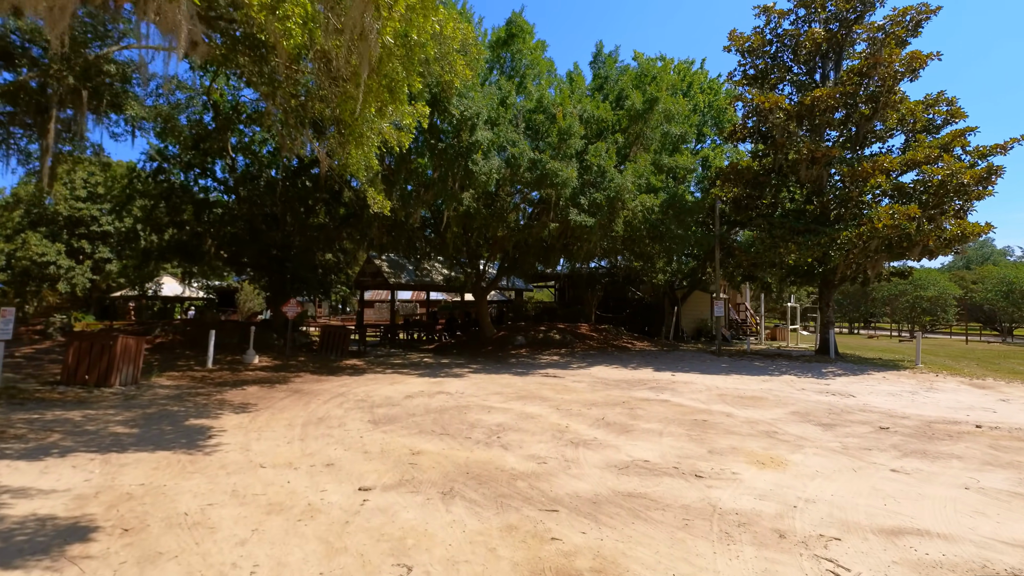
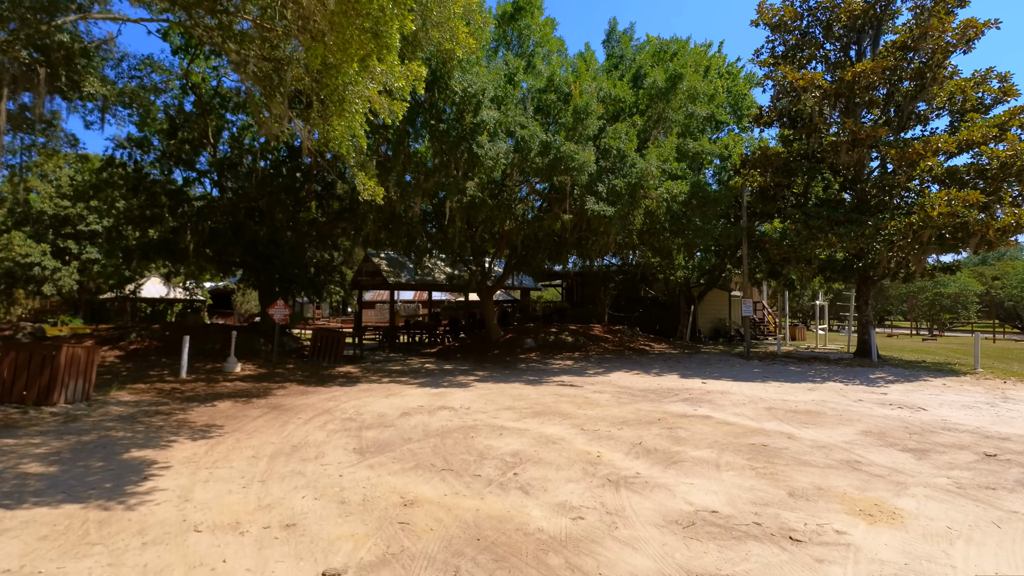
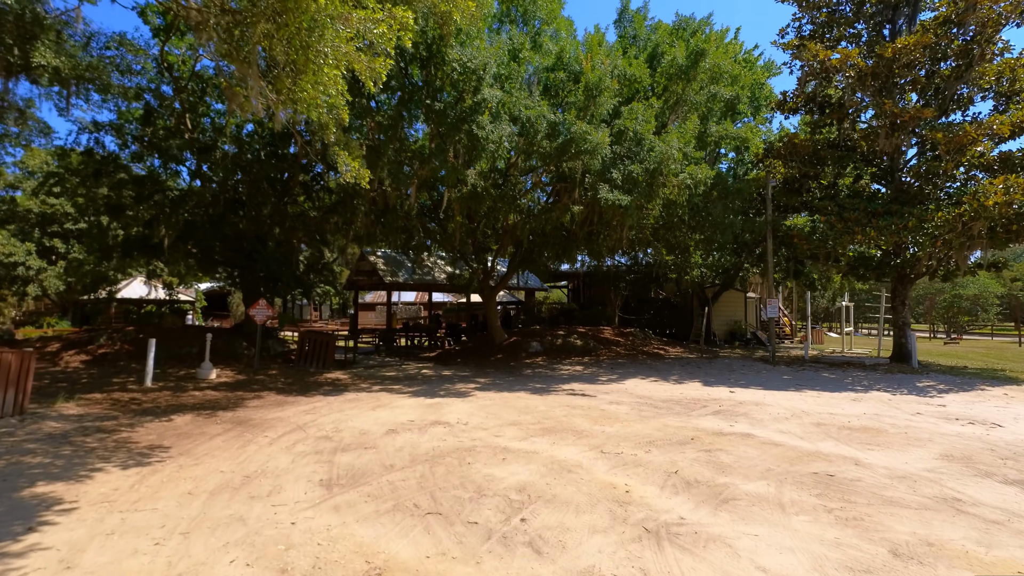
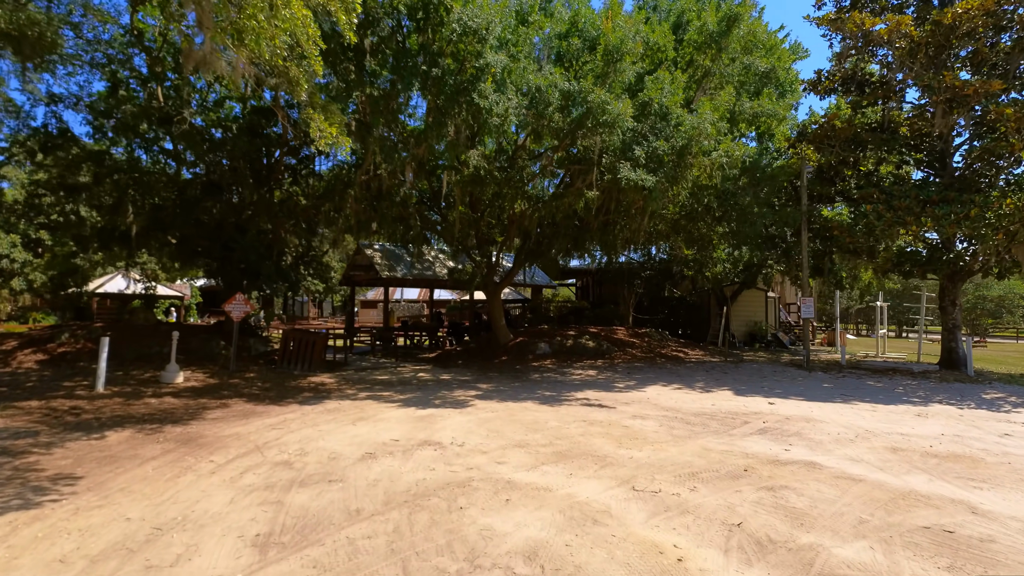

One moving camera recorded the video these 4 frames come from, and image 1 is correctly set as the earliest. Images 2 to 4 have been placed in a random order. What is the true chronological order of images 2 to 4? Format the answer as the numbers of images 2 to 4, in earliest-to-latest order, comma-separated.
2, 3, 4
